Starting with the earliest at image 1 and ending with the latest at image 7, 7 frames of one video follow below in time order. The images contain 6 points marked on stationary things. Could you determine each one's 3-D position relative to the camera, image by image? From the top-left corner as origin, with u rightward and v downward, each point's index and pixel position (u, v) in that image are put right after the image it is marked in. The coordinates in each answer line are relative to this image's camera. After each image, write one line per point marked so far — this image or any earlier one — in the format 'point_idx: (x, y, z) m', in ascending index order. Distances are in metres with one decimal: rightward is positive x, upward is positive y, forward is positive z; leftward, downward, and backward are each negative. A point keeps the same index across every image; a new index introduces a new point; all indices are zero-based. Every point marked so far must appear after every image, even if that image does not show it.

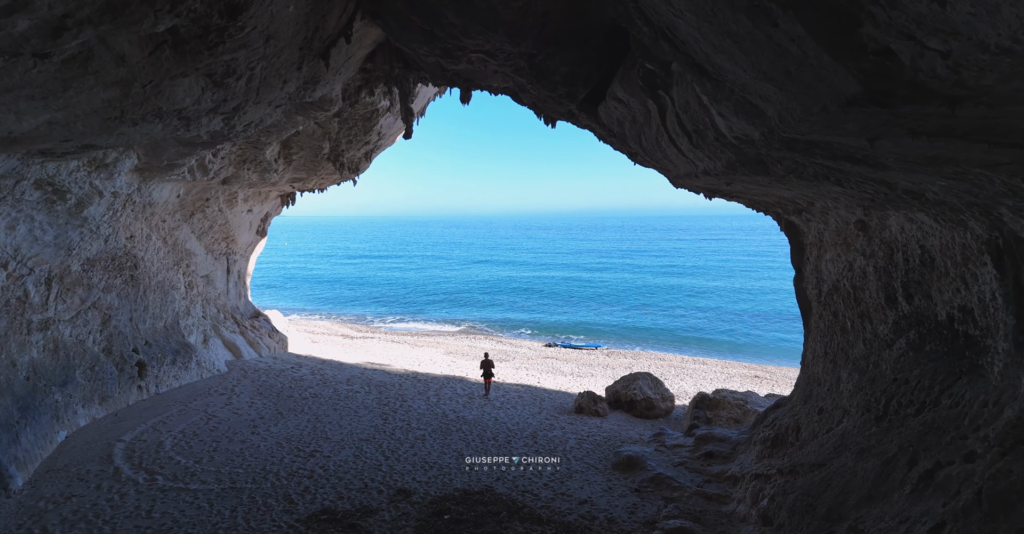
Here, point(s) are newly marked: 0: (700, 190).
0: (+3.2, +1.3, +8.6) m
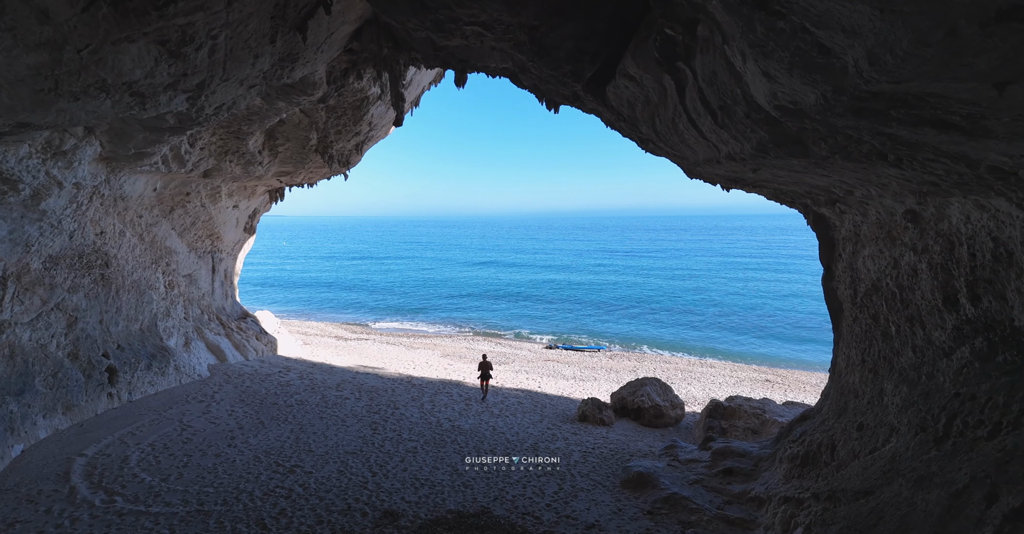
0: (+3.2, +1.4, +7.8) m
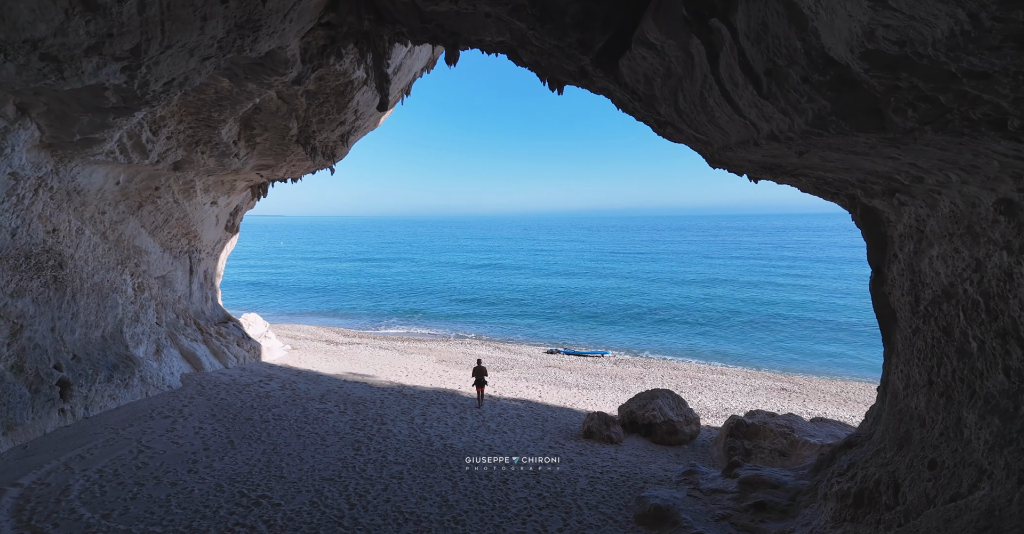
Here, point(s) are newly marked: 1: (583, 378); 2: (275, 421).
0: (+3.1, +1.3, +6.6) m
1: (+2.6, -4.0, +18.2) m
2: (-5.1, -3.3, +11.0) m
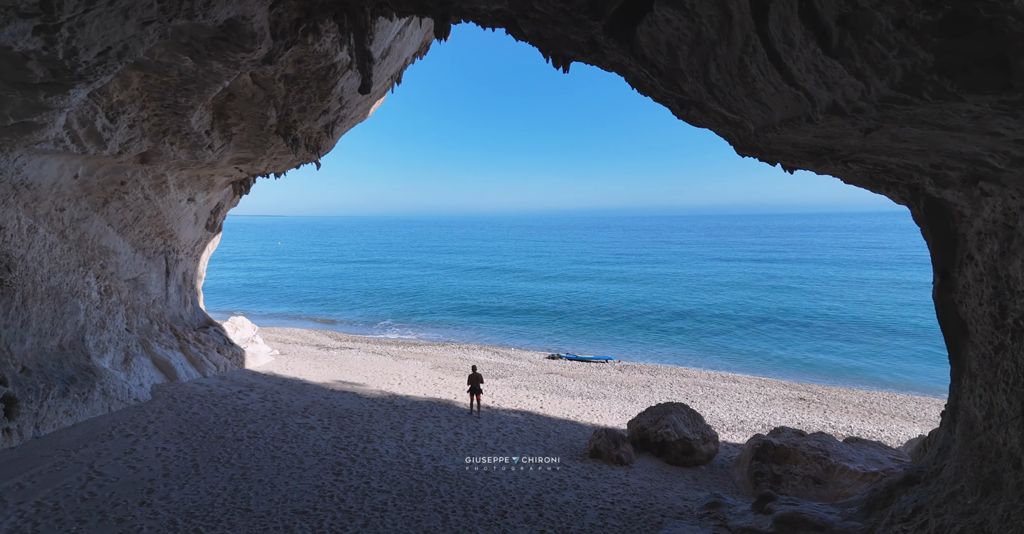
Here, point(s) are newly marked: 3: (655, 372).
0: (+3.1, +1.3, +5.6) m
1: (+2.5, -4.0, +17.2) m
2: (-5.2, -3.4, +10.0) m
3: (+5.4, -4.0, +19.2) m
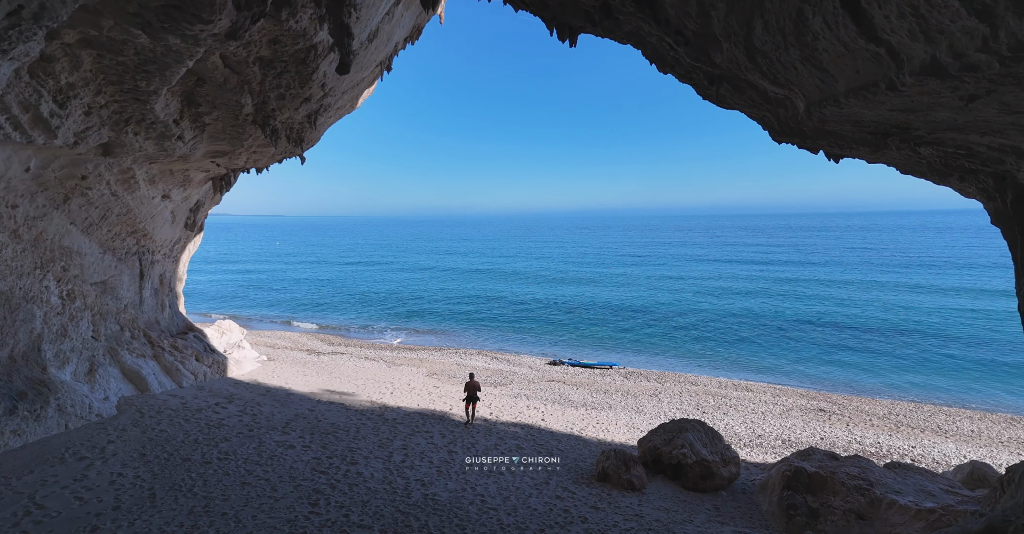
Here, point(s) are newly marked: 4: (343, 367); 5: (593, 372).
0: (+3.1, +1.2, +4.6) m
1: (+2.5, -4.1, +16.2) m
2: (-5.2, -3.4, +9.0) m
3: (+5.4, -4.0, +18.2) m
4: (-6.3, -3.7, +19.1) m
5: (+3.1, -4.0, +19.2) m
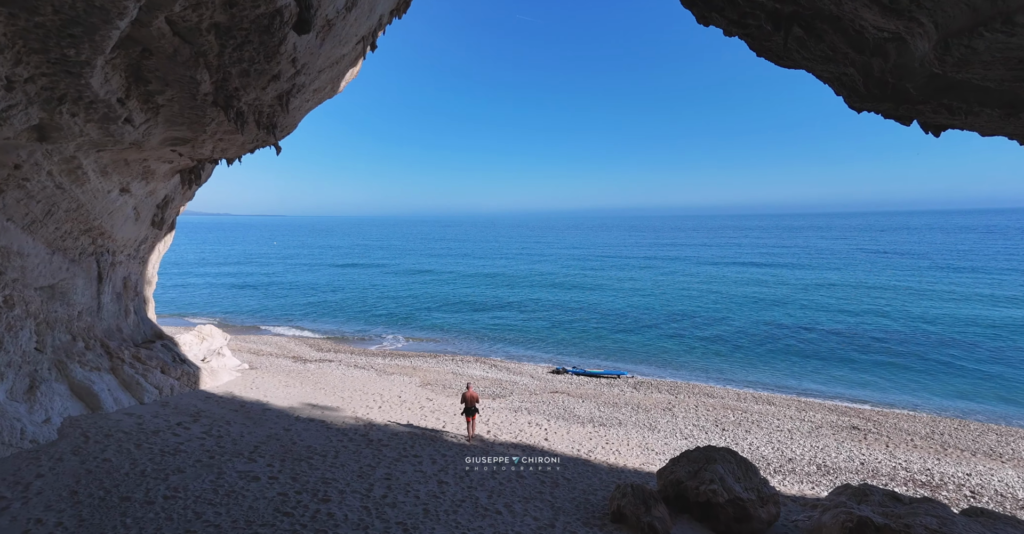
0: (+3.1, +1.2, +3.2) m
1: (+2.5, -4.2, +14.8) m
2: (-5.2, -3.5, +7.6) m
3: (+5.4, -4.1, +16.8) m
4: (-6.3, -3.8, +17.7) m
5: (+3.1, -4.0, +17.8) m
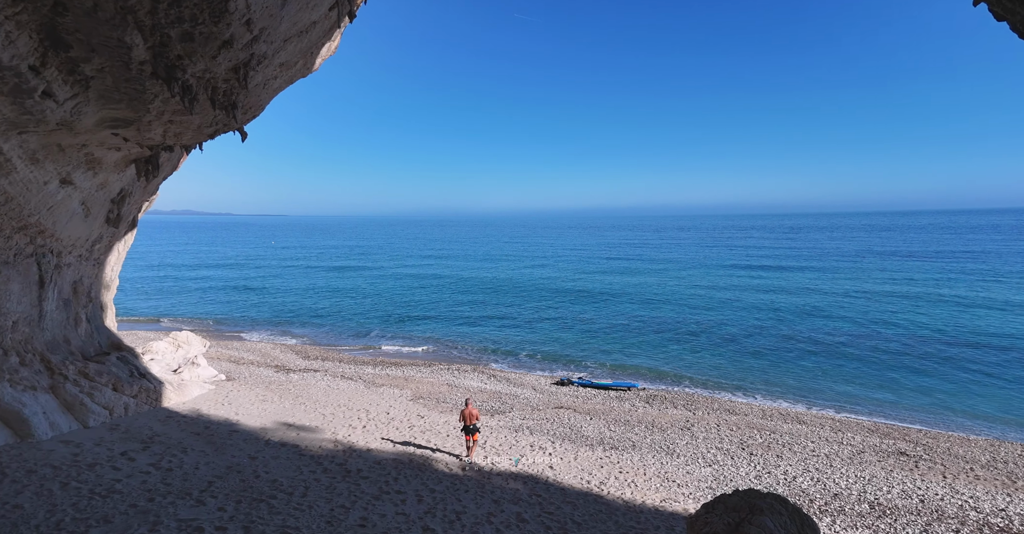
0: (+3.1, +1.1, +1.6) m
1: (+2.5, -4.2, +13.2) m
2: (-5.2, -3.5, +6.1) m
3: (+5.4, -4.1, +15.2) m
4: (-6.3, -3.9, +16.2) m
5: (+3.1, -4.1, +16.2) m
